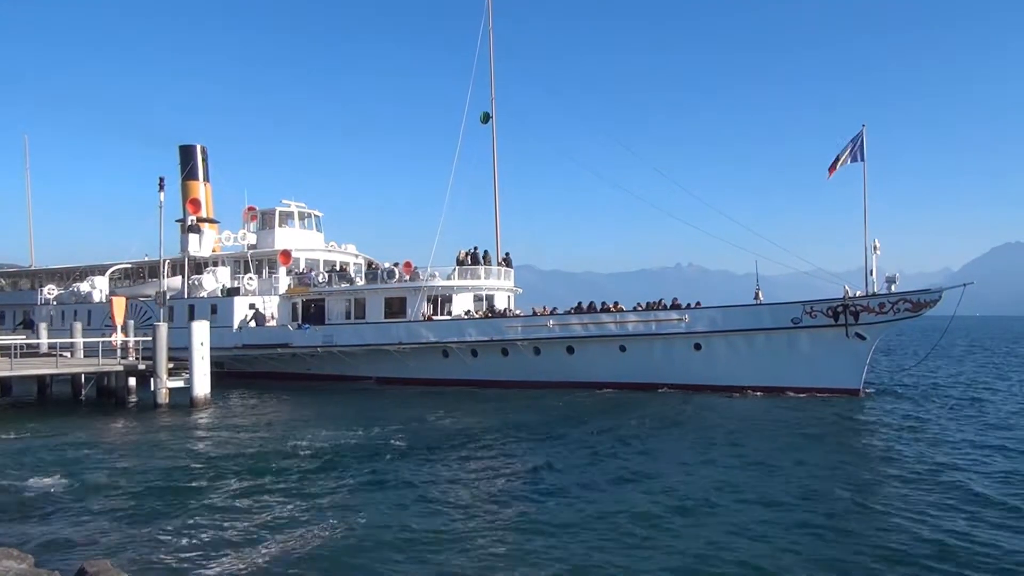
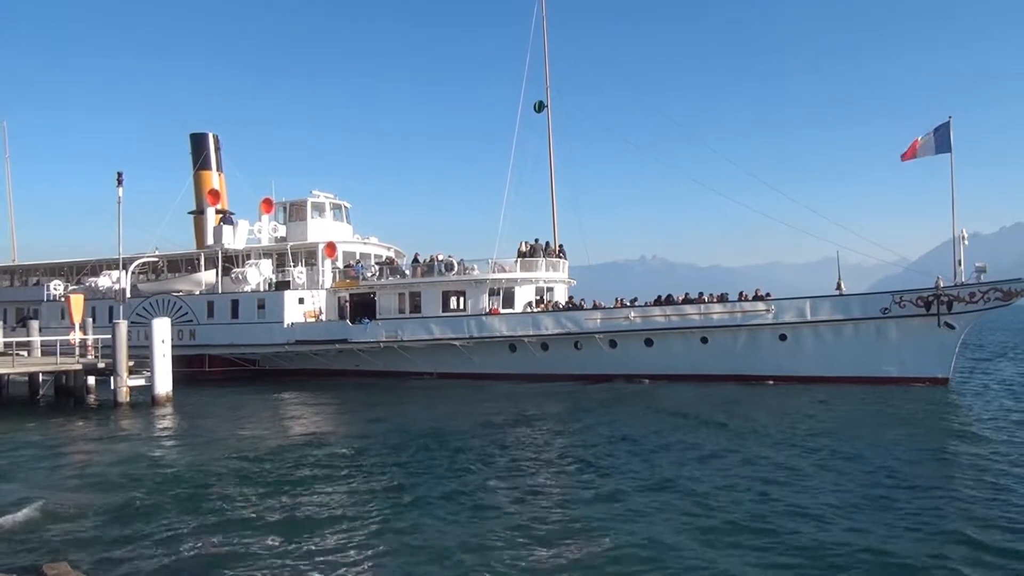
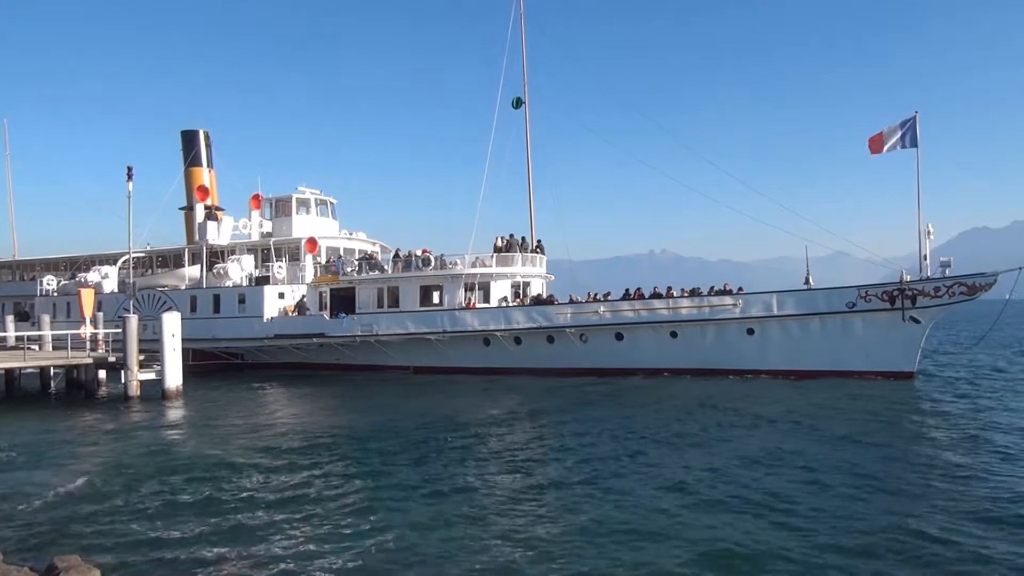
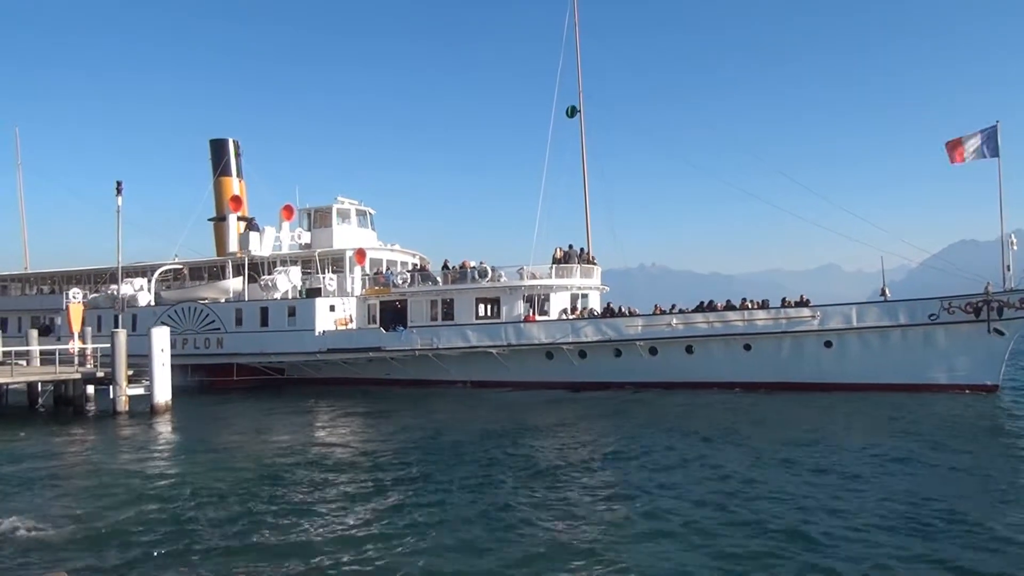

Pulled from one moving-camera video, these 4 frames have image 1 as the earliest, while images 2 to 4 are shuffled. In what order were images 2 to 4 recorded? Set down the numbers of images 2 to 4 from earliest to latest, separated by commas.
3, 2, 4
